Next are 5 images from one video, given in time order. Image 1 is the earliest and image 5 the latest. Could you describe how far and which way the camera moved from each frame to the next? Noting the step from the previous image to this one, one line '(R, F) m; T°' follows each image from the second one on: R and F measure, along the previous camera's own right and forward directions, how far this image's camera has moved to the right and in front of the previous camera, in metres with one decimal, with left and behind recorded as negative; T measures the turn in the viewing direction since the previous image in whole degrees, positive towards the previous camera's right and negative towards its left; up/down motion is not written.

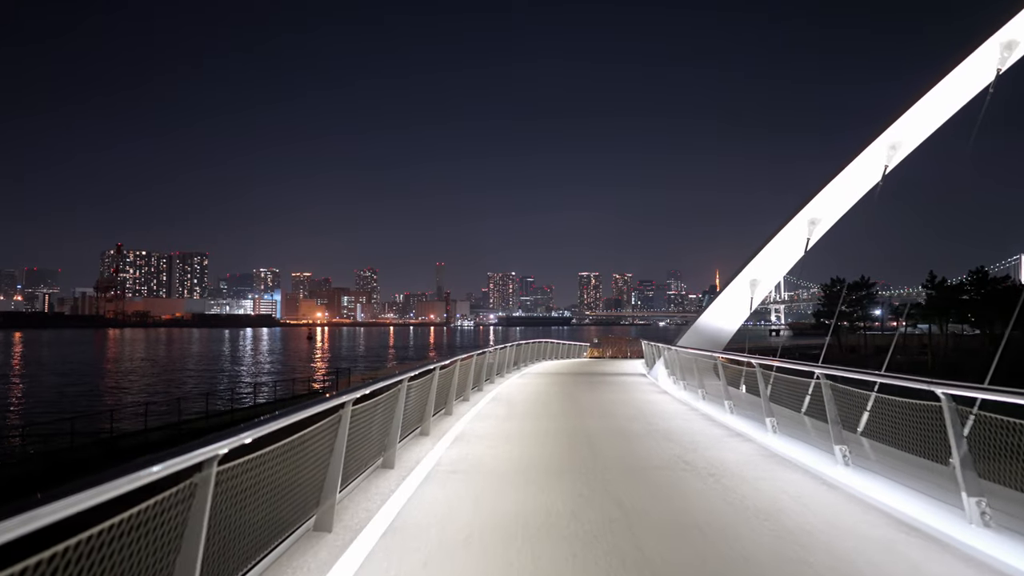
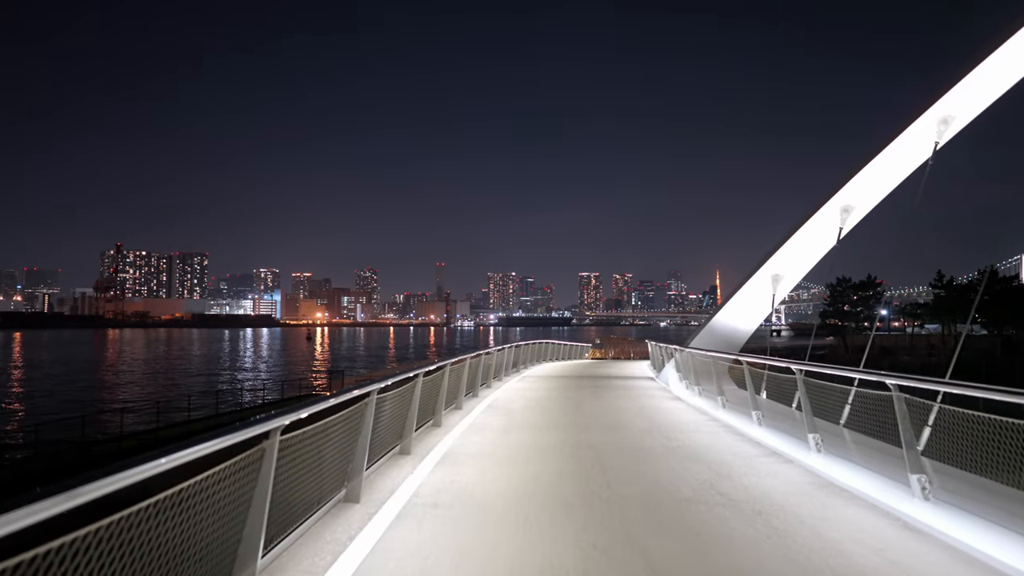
(+0.1, +1.6) m; 0°
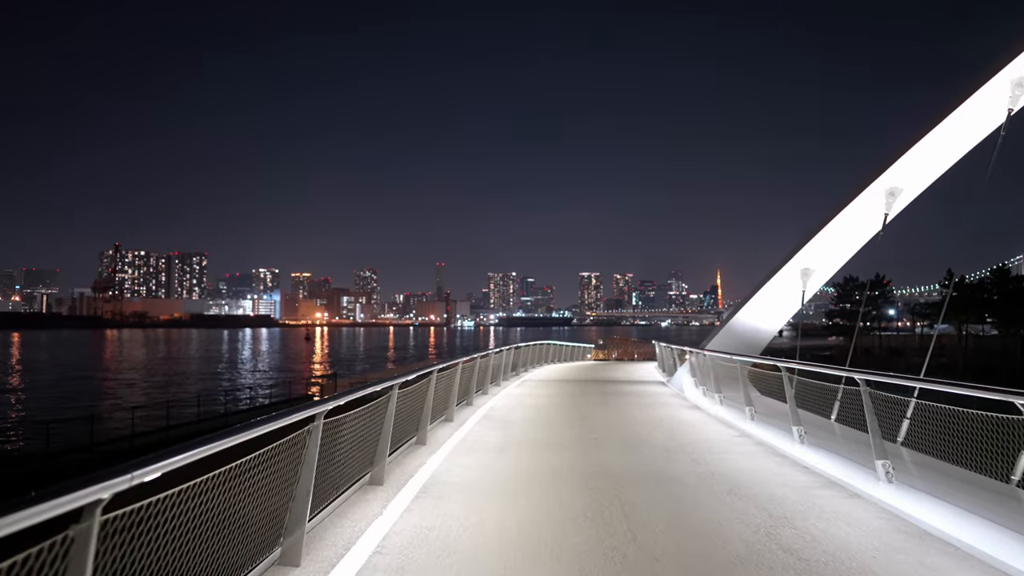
(0.0, +1.7) m; 0°
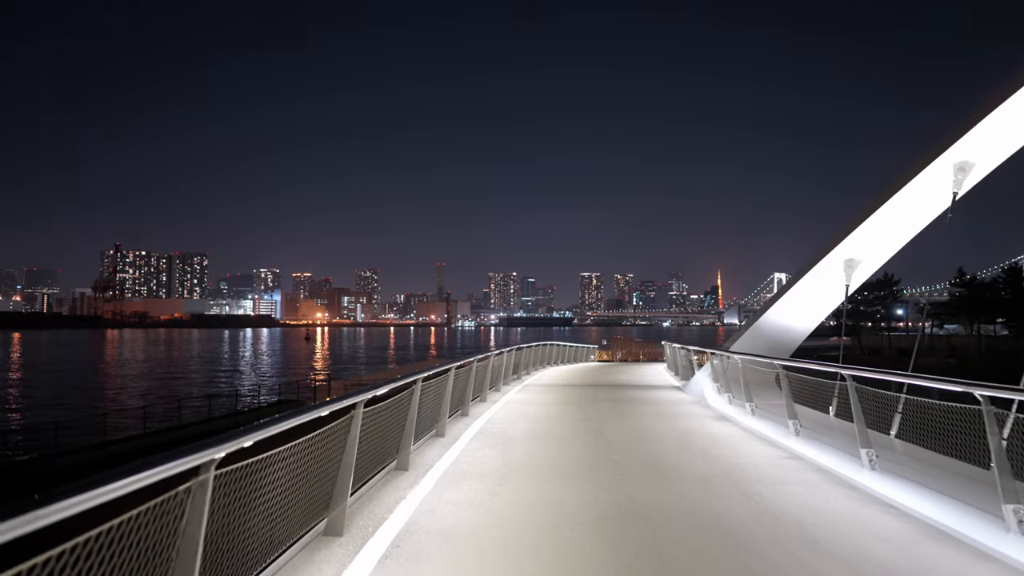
(0.0, +1.8) m; 0°
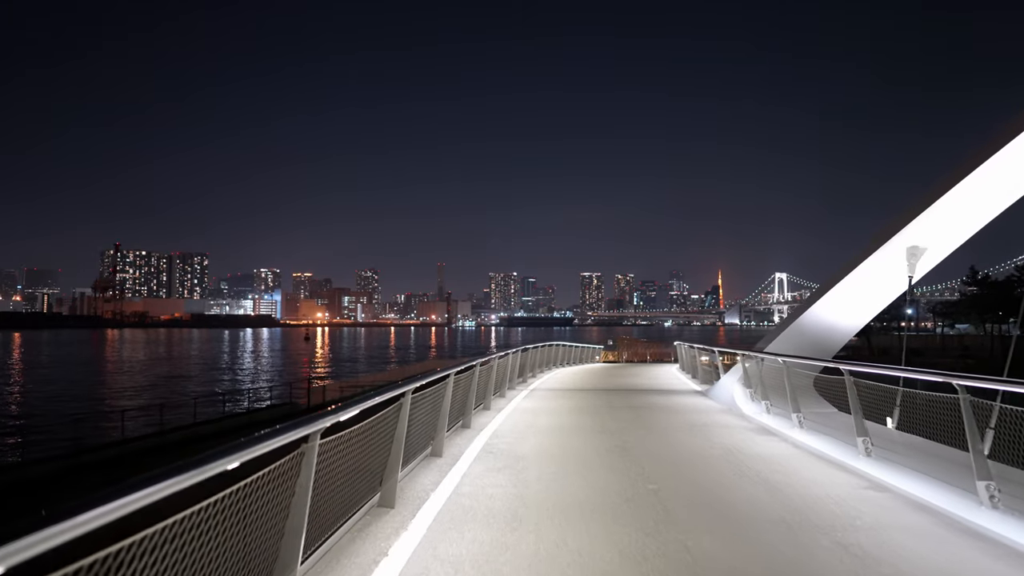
(-0.1, +1.7) m; 0°
